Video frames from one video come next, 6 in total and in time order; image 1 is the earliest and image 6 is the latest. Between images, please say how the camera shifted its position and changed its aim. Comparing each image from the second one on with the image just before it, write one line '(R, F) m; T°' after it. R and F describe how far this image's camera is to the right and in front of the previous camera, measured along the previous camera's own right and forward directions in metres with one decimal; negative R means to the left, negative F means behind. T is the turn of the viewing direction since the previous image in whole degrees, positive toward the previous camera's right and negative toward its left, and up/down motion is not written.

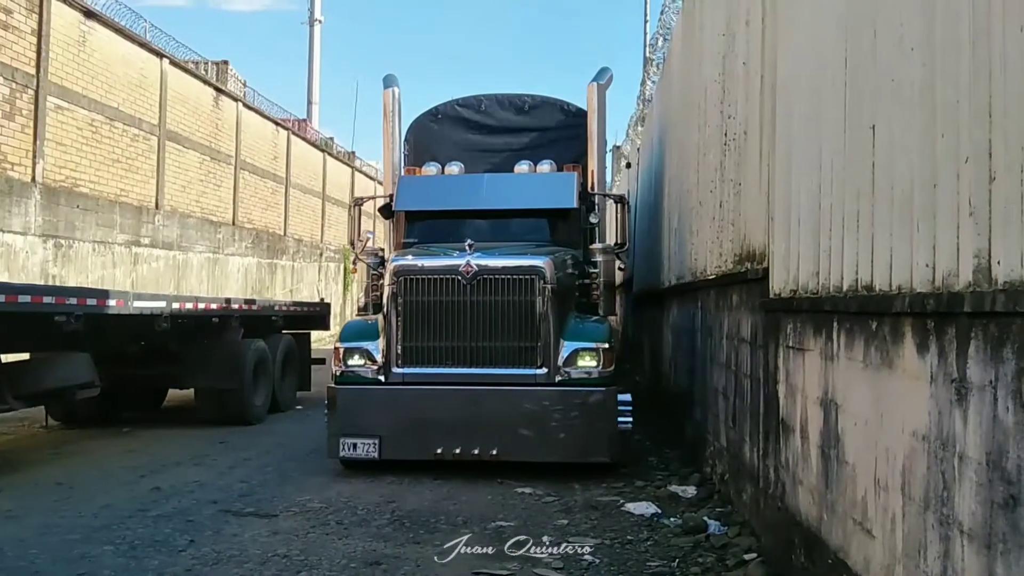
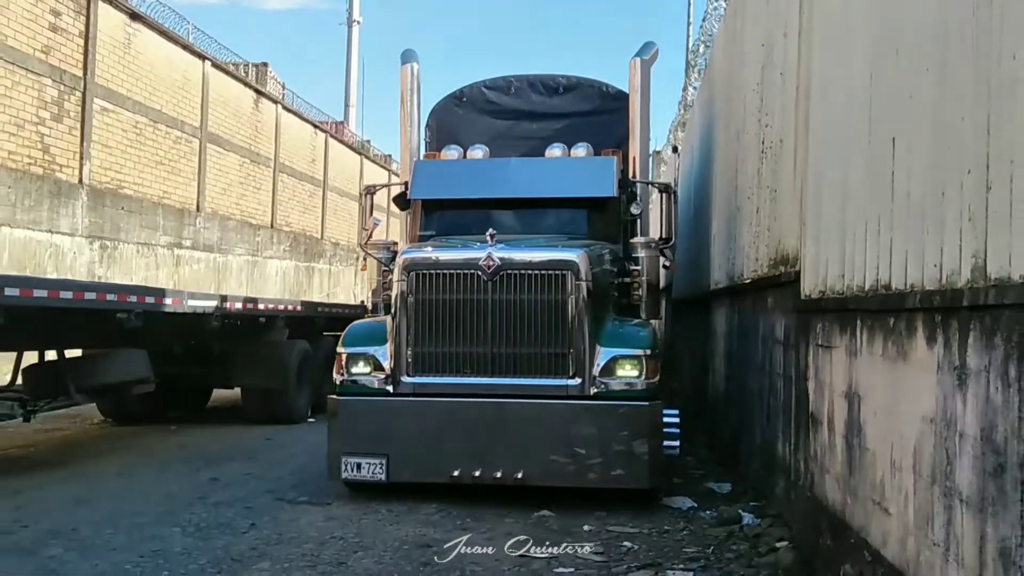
(-0.1, -0.3) m; -2°
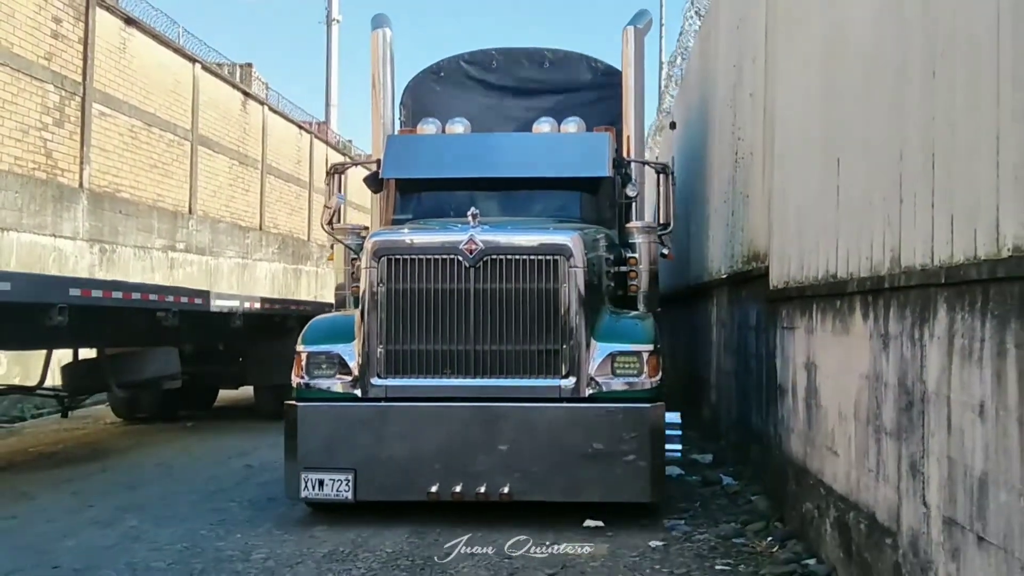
(-0.2, -0.8) m; +1°
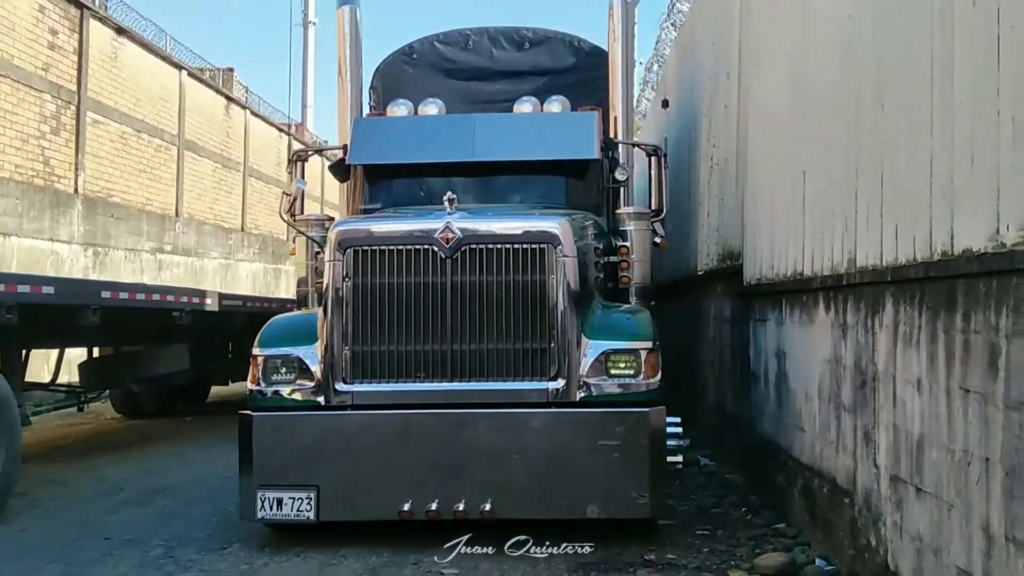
(-0.2, -0.6) m; +1°
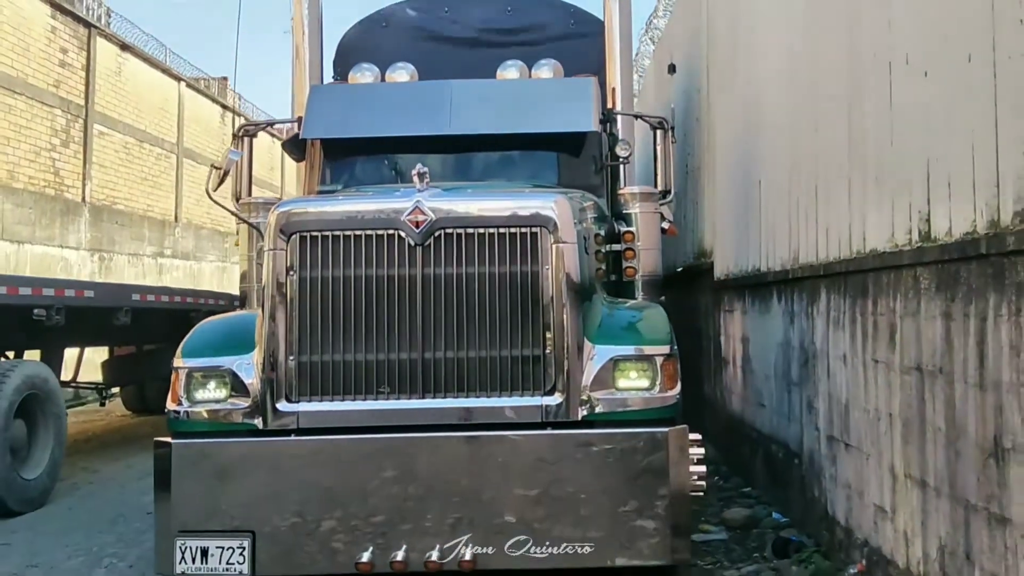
(0.0, -0.7) m; 0°
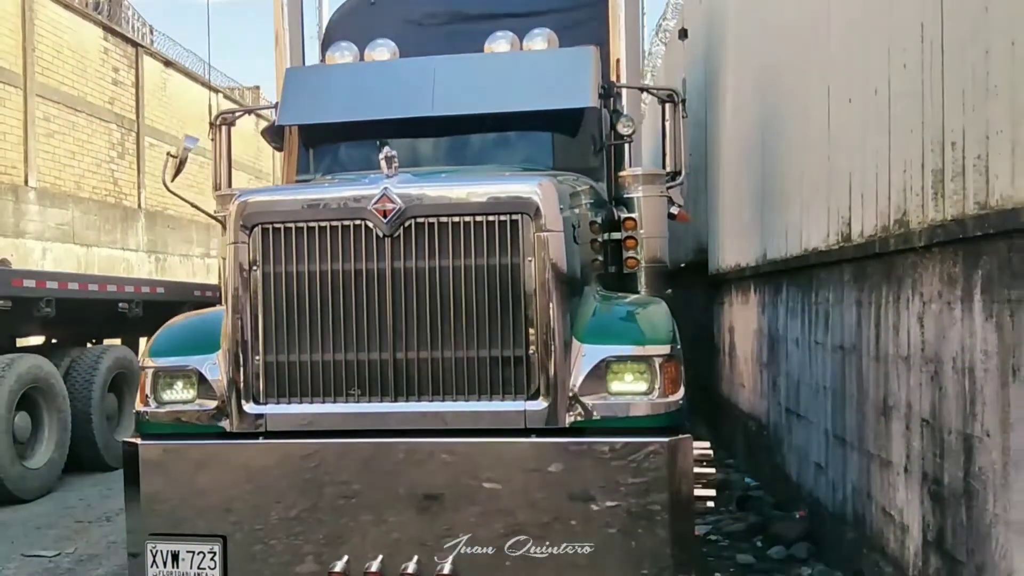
(+0.2, -0.8) m; -3°
